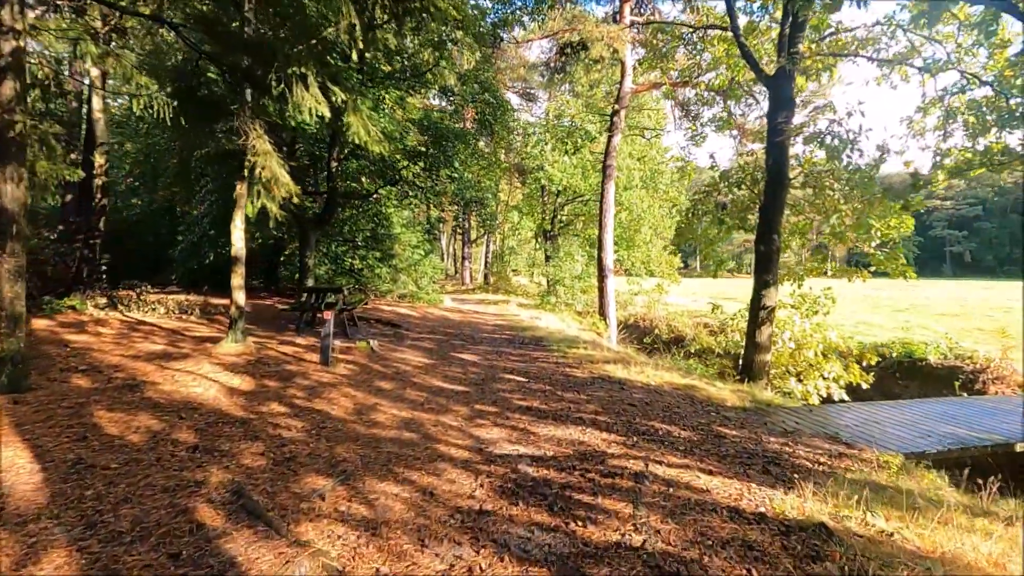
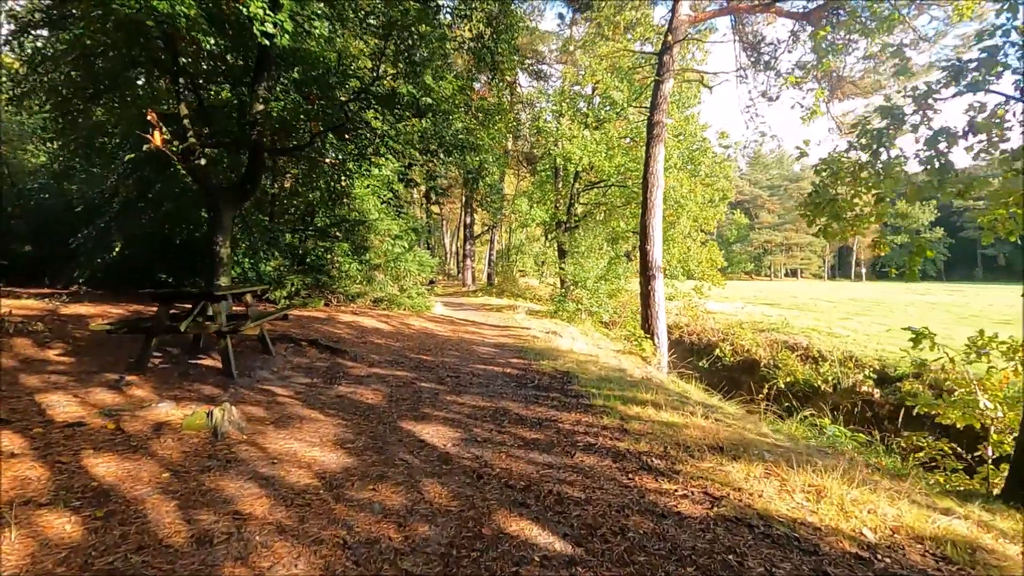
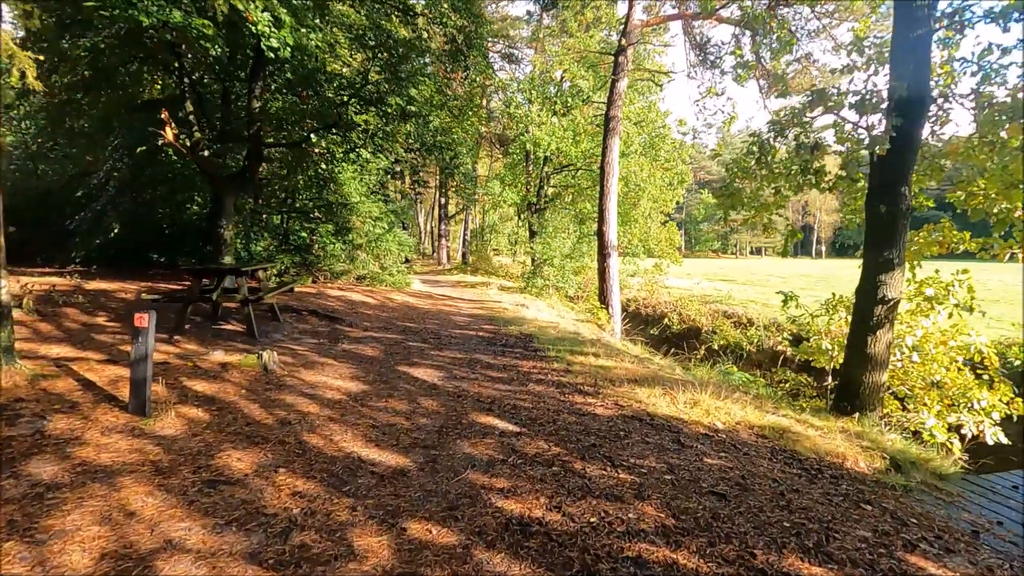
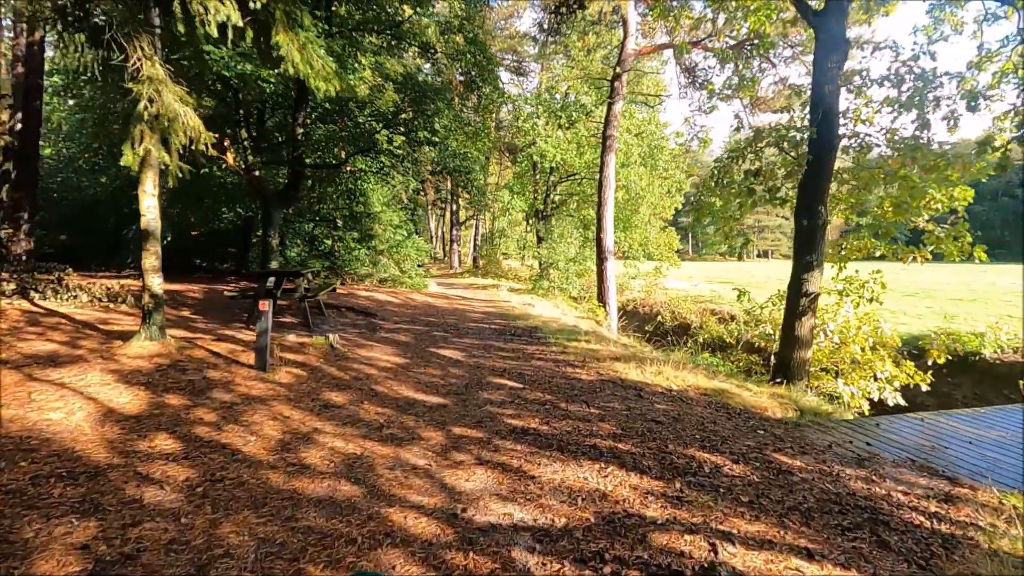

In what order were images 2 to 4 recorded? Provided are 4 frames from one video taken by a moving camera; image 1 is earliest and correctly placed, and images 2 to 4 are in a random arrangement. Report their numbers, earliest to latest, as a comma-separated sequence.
4, 3, 2
